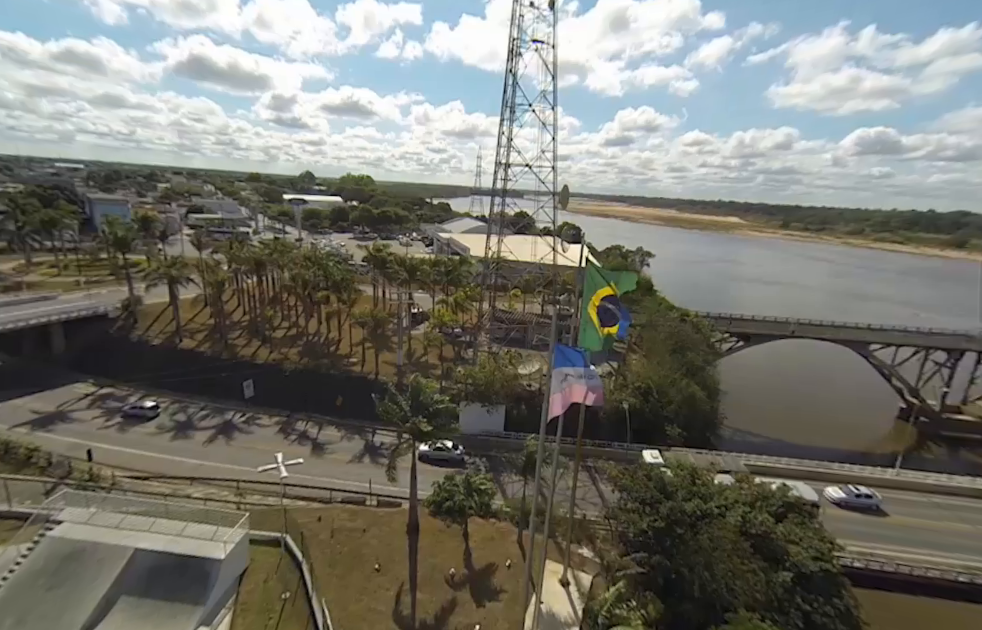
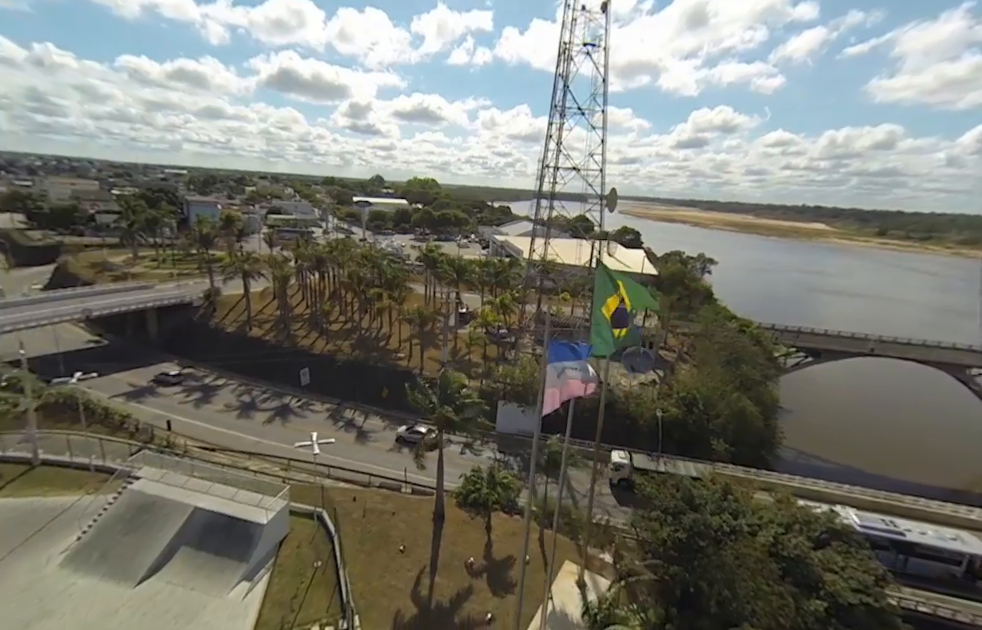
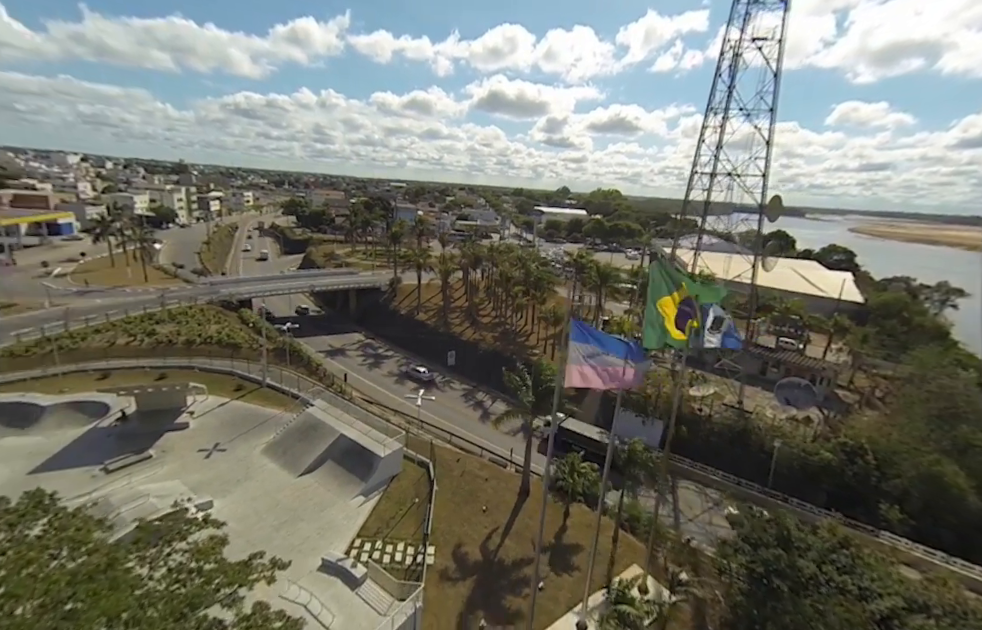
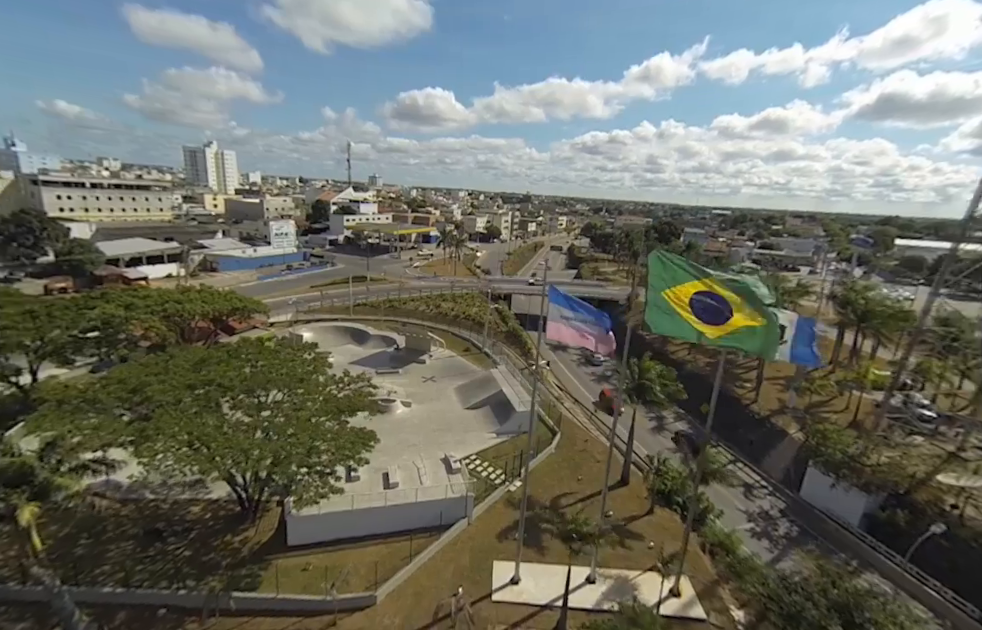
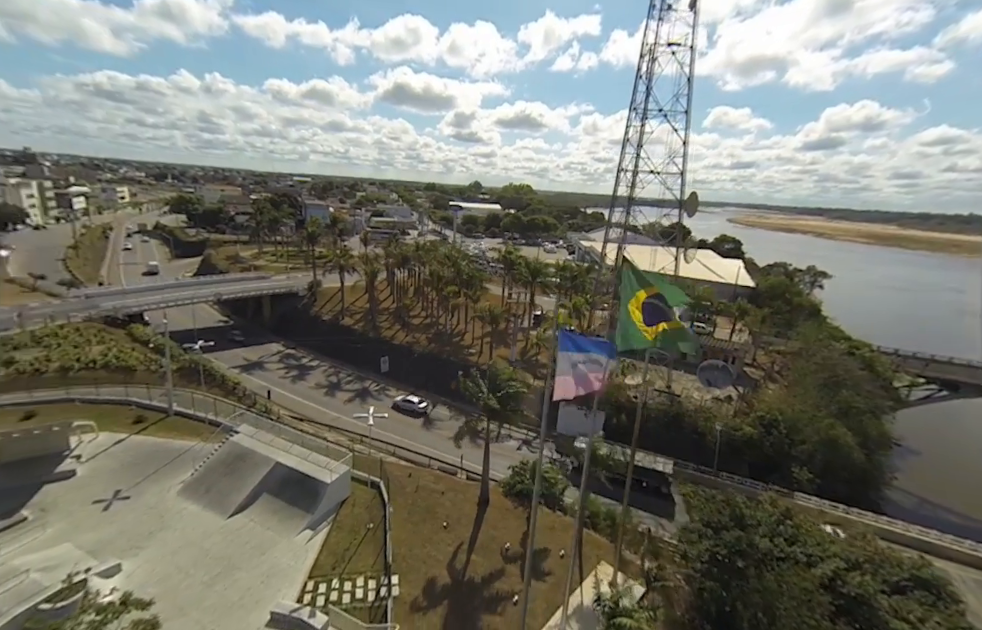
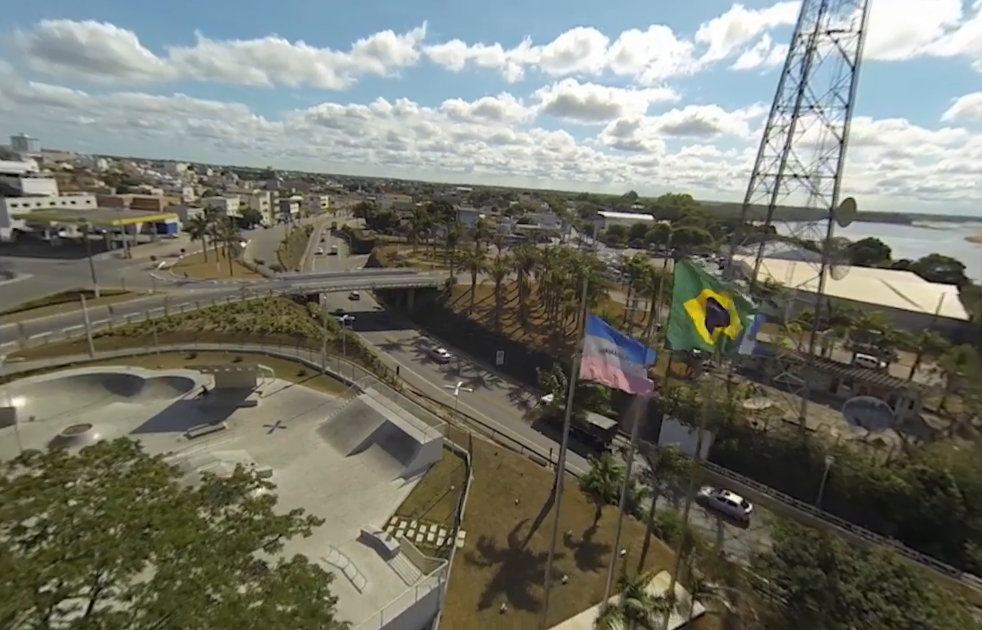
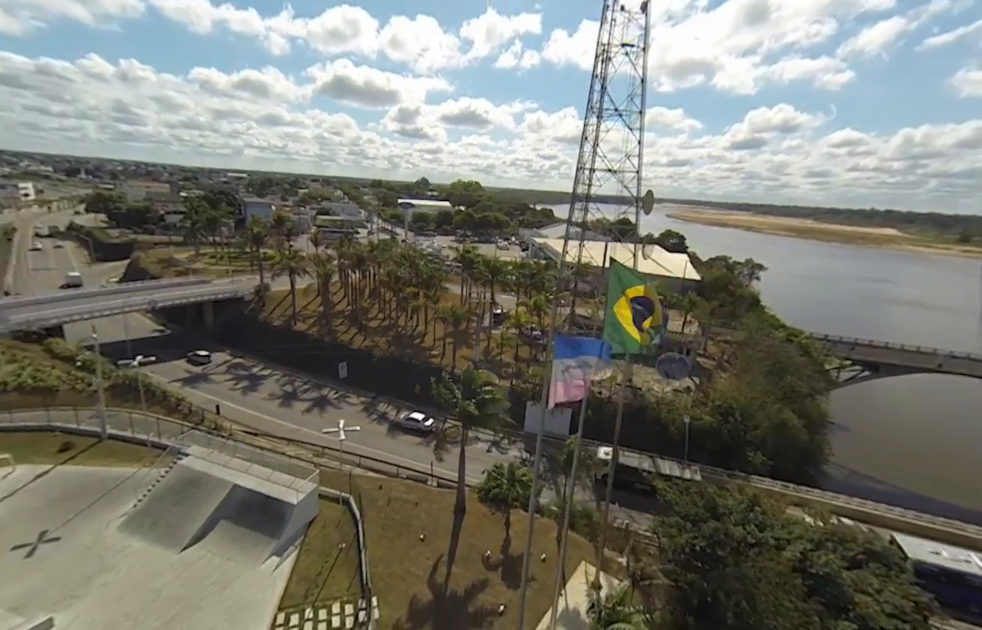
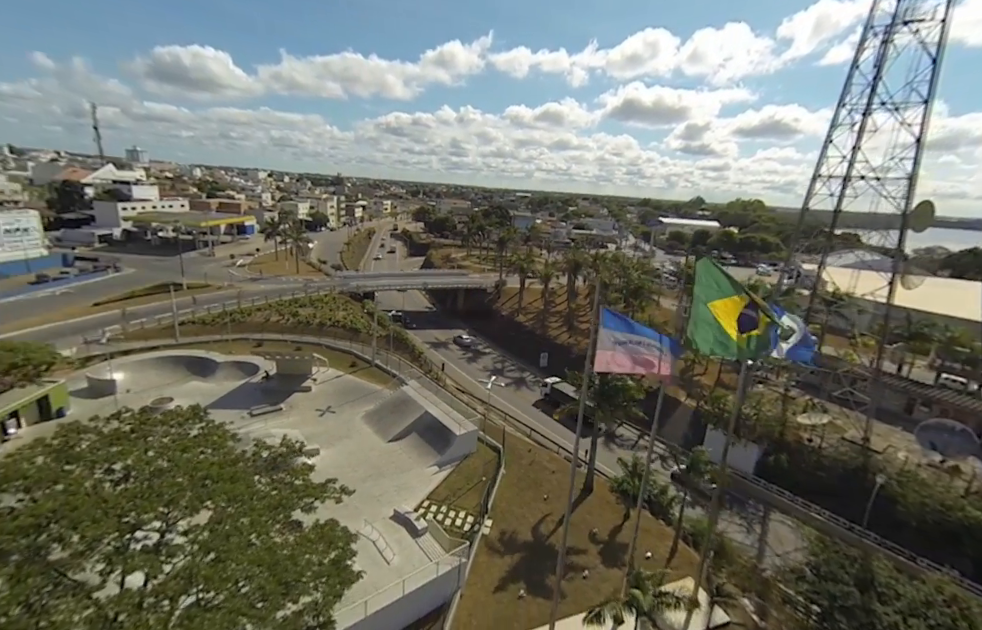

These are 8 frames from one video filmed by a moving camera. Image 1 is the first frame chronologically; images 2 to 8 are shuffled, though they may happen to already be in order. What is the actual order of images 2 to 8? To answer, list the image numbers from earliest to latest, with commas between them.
2, 7, 5, 3, 6, 8, 4
